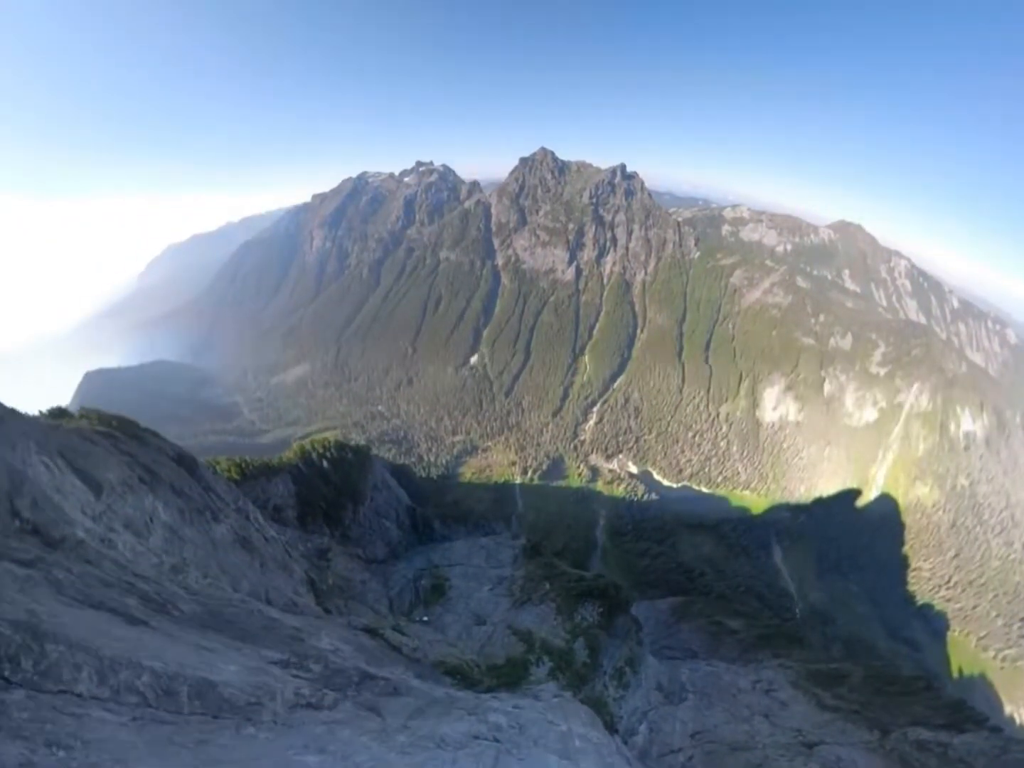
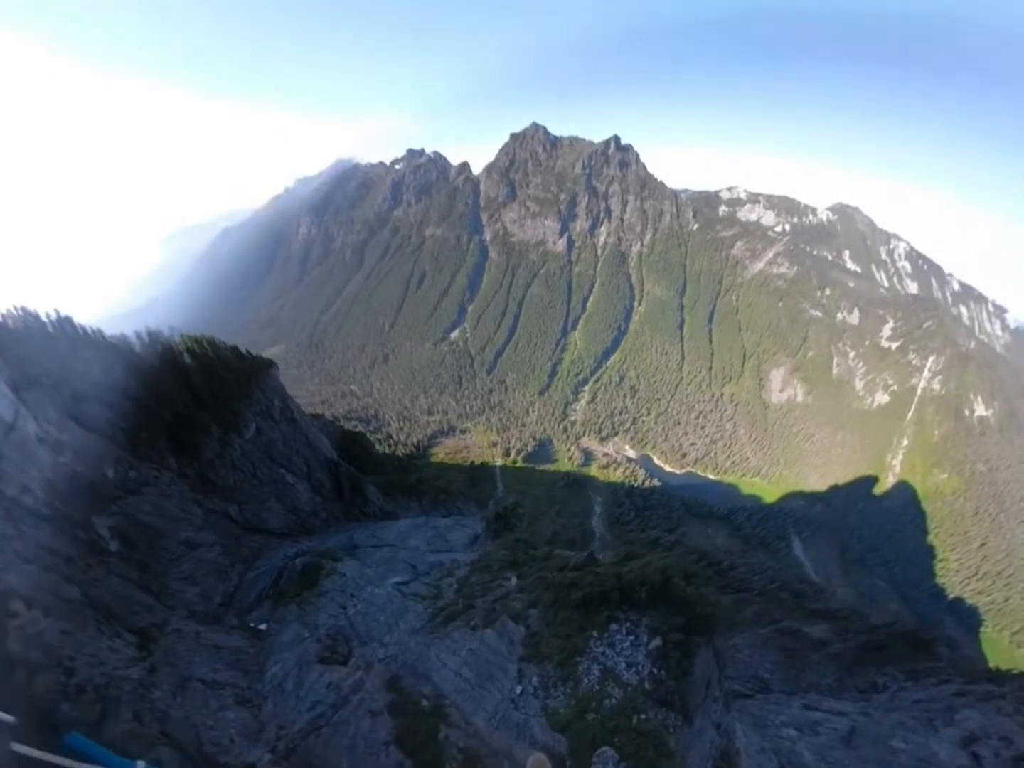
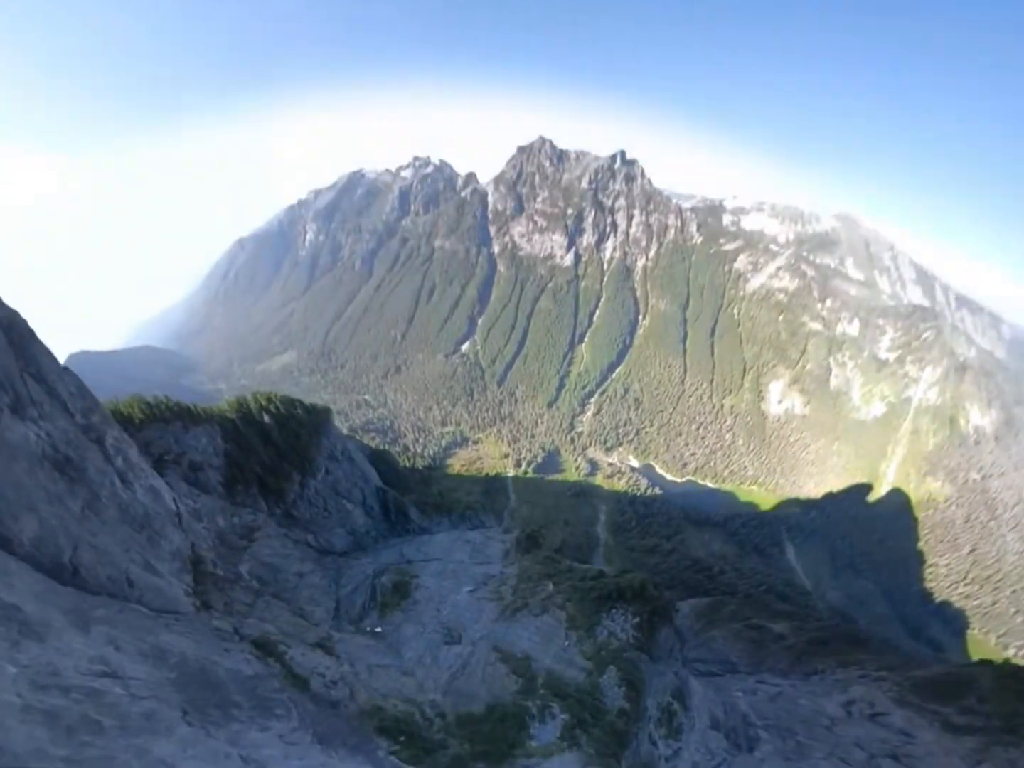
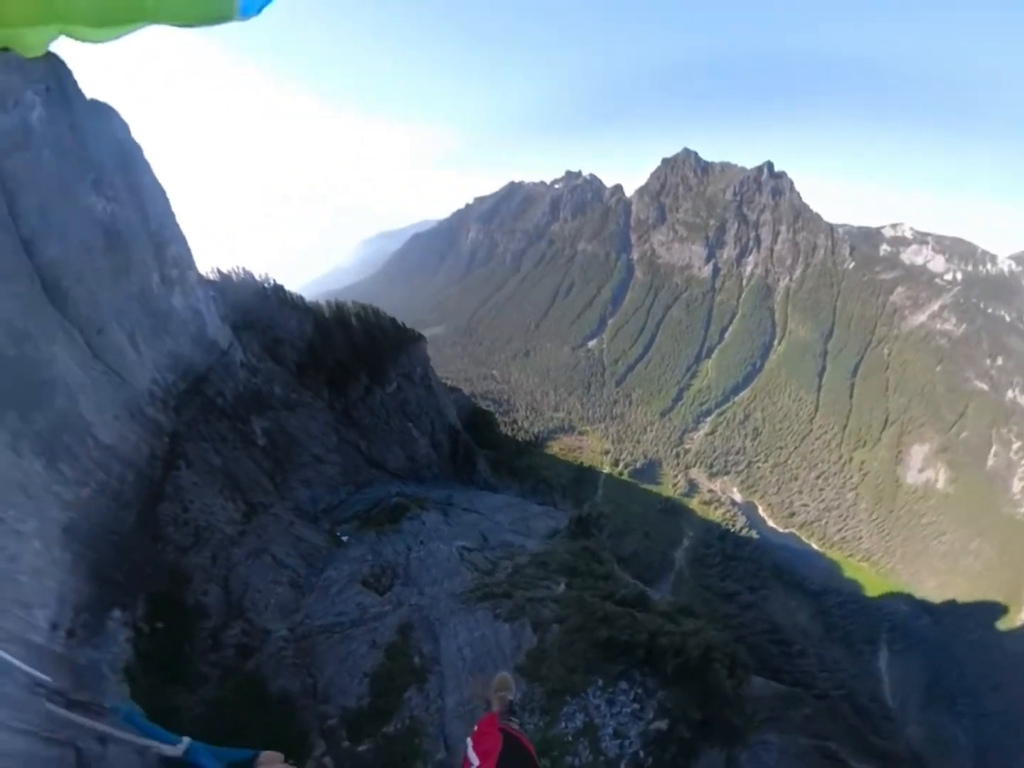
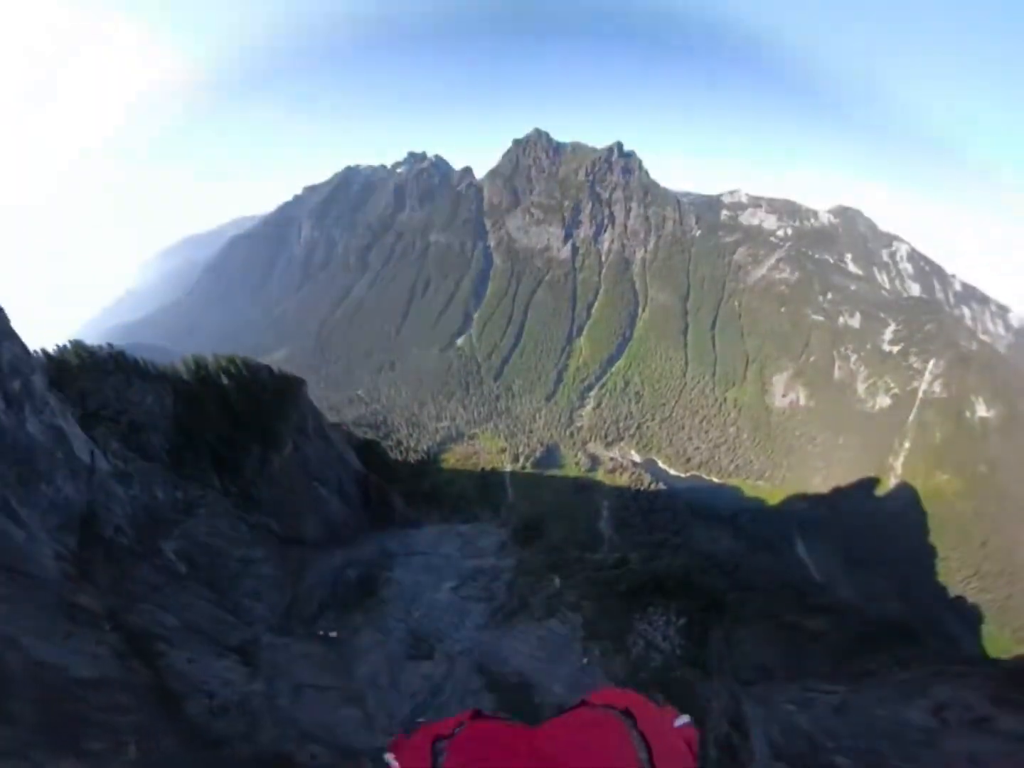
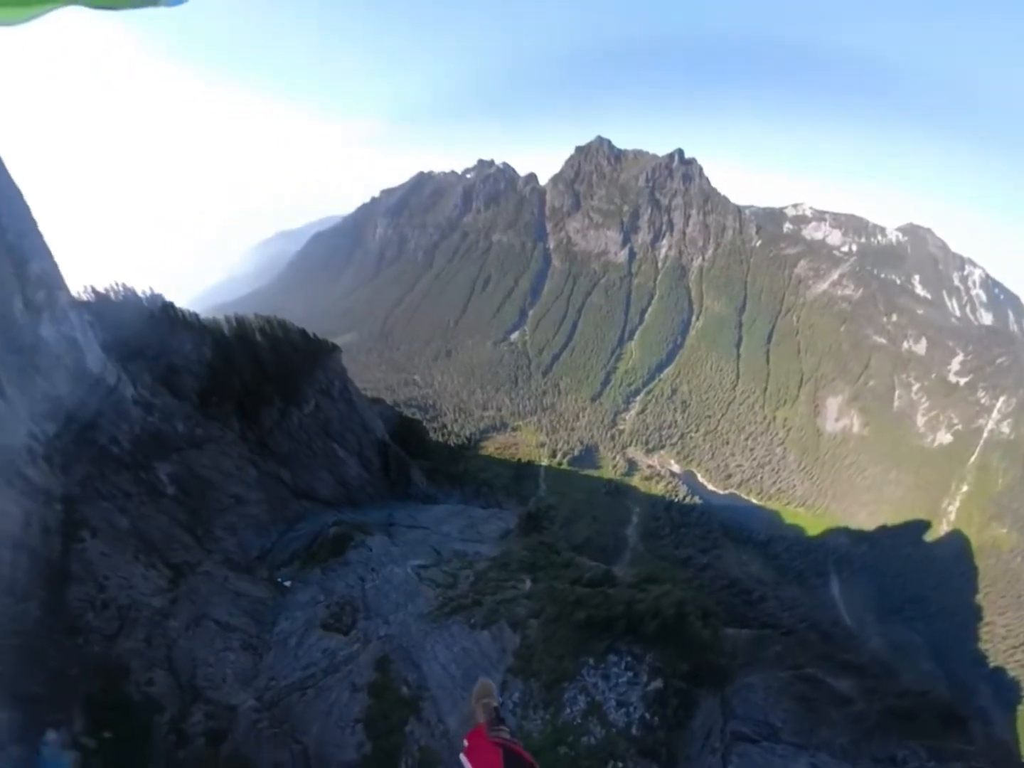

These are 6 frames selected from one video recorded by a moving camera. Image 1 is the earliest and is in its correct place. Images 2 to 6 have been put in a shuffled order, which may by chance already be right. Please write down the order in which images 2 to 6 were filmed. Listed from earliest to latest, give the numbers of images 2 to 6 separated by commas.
3, 5, 2, 6, 4
